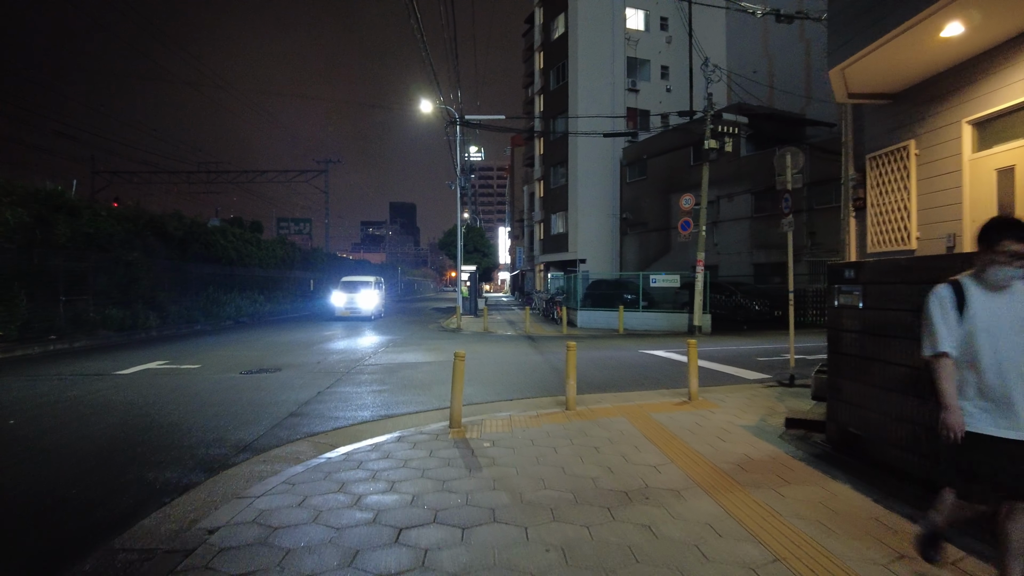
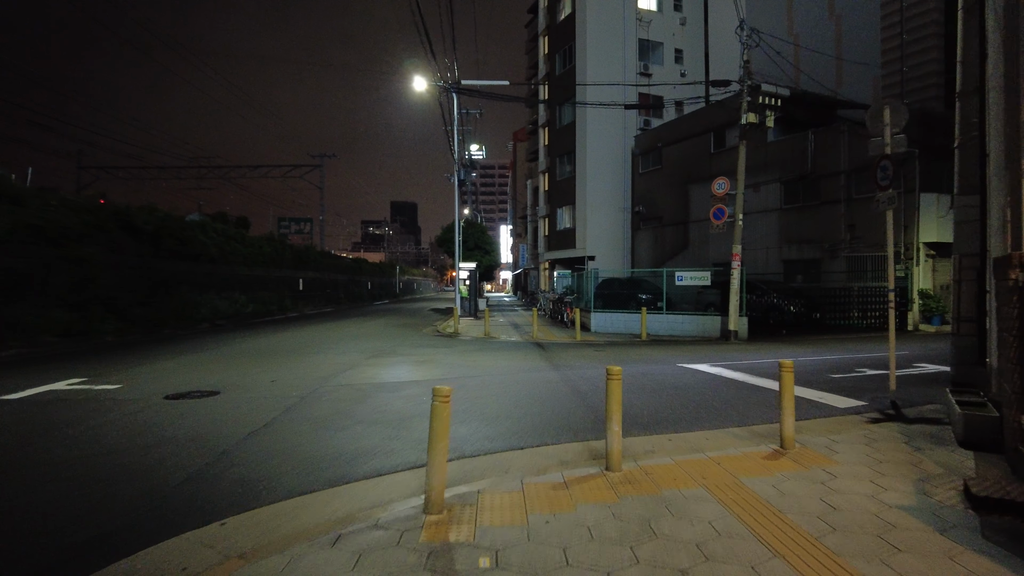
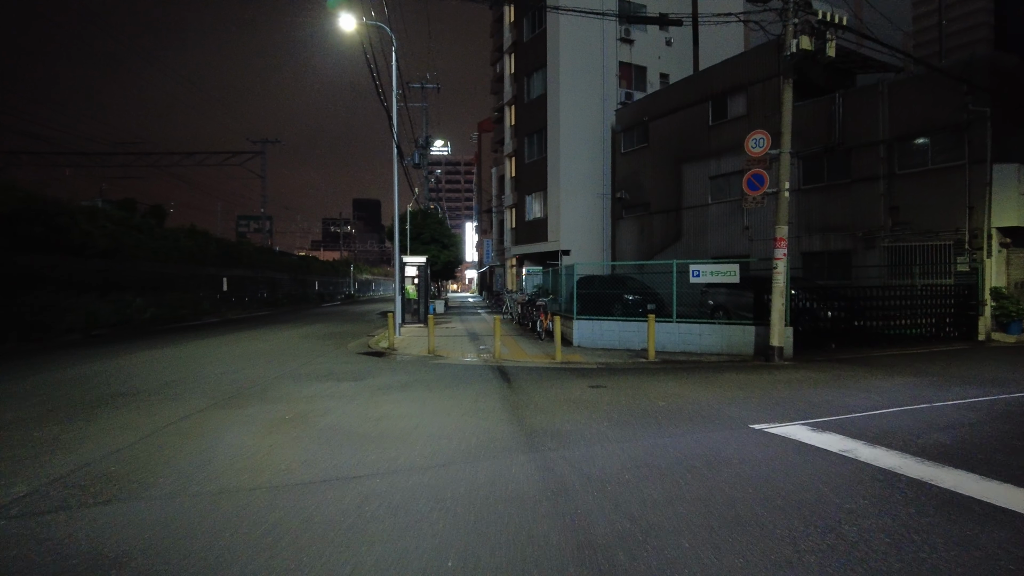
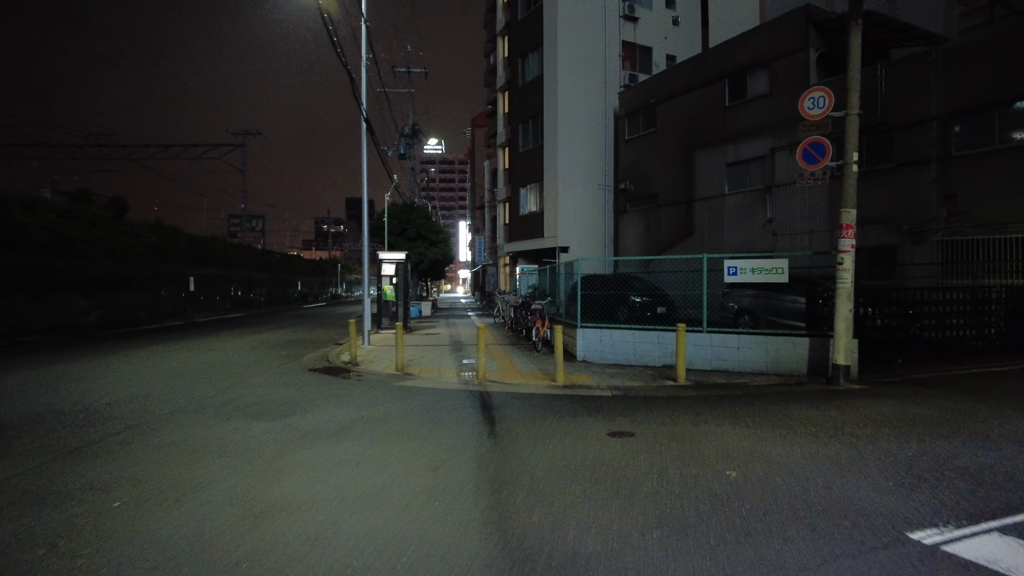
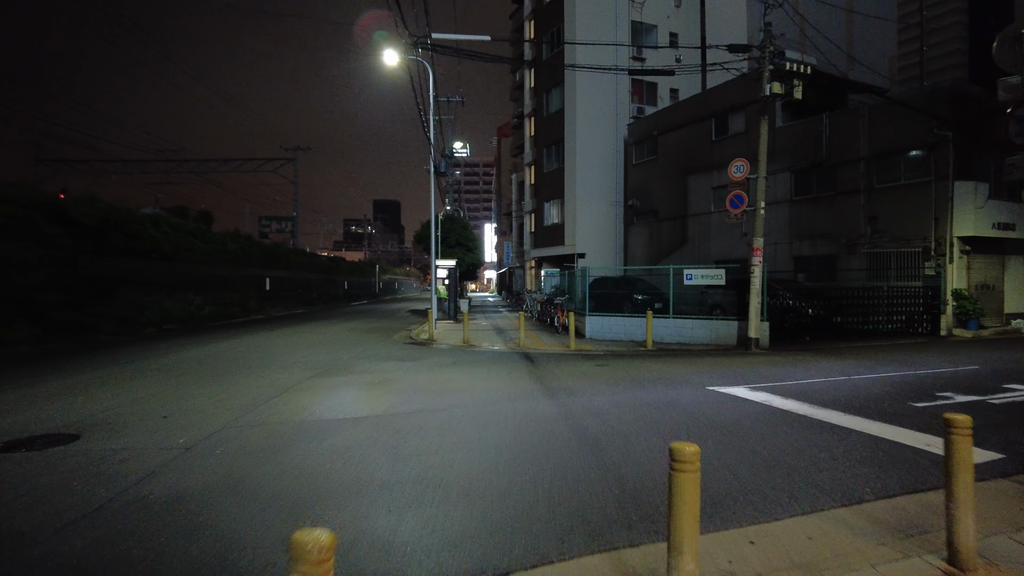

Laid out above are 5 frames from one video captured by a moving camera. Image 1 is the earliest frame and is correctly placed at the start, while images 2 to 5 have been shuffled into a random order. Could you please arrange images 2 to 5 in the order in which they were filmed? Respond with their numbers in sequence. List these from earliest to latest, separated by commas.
2, 5, 3, 4
